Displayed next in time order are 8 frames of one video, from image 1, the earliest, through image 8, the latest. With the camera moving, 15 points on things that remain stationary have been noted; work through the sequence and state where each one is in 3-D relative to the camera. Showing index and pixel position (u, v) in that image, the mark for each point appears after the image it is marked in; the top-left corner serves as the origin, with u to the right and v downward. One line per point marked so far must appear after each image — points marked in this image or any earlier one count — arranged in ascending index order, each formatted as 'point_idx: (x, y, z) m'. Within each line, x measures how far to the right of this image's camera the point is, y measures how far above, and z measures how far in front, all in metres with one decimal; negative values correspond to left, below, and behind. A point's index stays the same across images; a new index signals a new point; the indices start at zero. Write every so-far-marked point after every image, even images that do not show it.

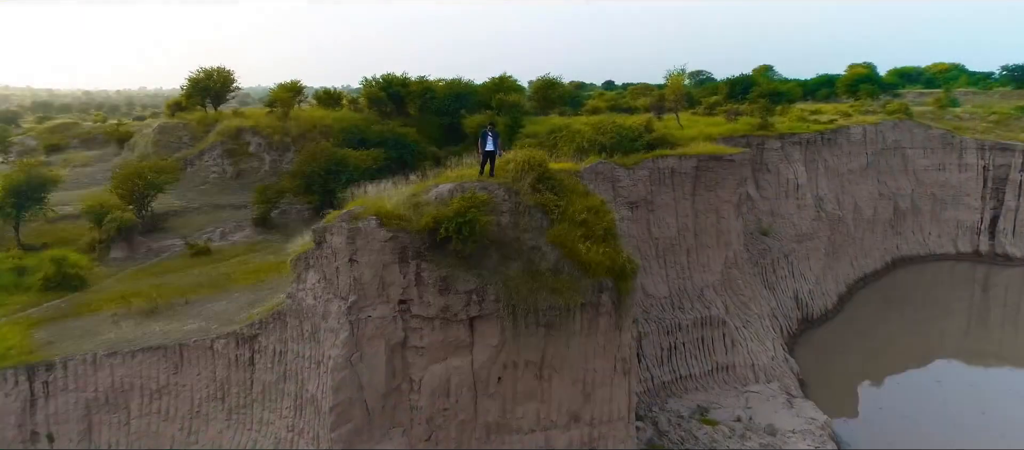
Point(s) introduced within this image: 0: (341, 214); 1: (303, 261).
0: (-2.7, +0.2, +8.2) m
1: (-3.5, -0.6, +8.8) m
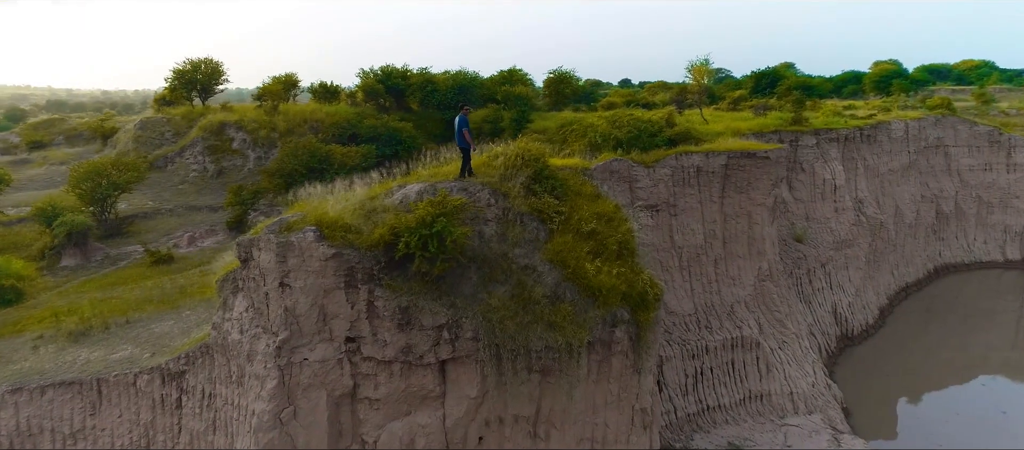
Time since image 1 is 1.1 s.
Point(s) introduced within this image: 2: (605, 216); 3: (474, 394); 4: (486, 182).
0: (-2.9, 0.0, +6.2) m
1: (-3.7, -0.8, +6.9) m
2: (+1.4, +0.1, +7.6) m
3: (-0.5, -2.1, +6.5) m
4: (-0.3, +0.6, +7.3) m
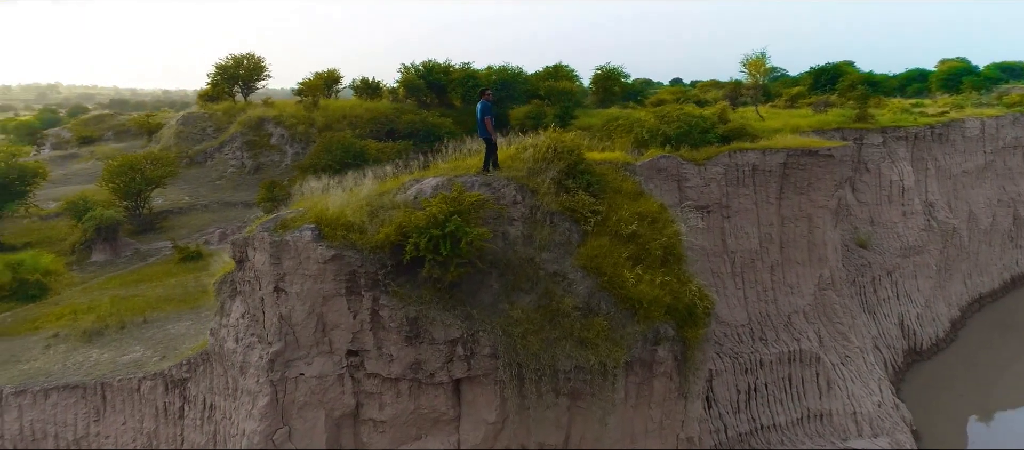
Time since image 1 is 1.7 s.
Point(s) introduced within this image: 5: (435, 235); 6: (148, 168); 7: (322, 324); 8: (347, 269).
0: (-2.6, 0.0, +5.5) m
1: (-3.4, -0.7, +6.2) m
2: (+1.8, +0.1, +6.7) m
3: (-0.2, -2.1, +5.7) m
4: (+0.1, +0.6, +6.5) m
5: (-0.8, -0.1, +5.3) m
6: (-11.3, +1.9, +16.8) m
7: (-2.0, -1.0, +5.4) m
8: (-1.7, -0.4, +5.3) m
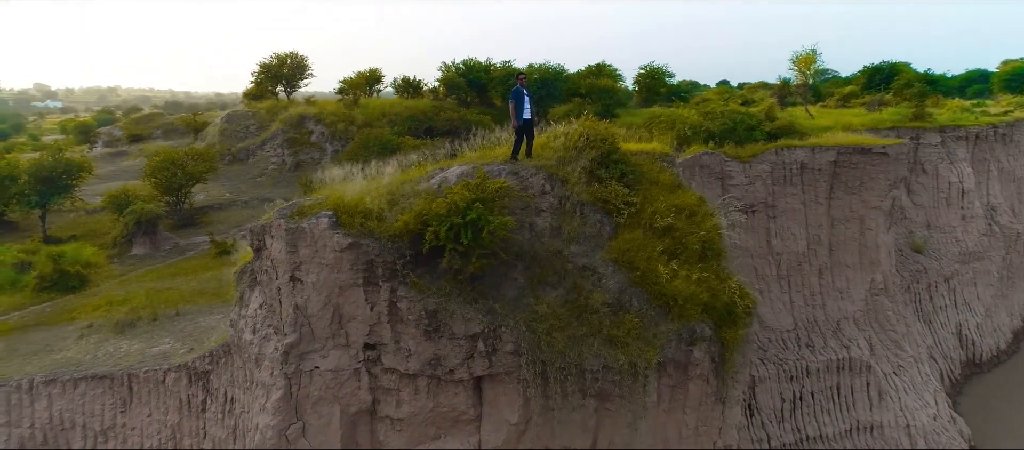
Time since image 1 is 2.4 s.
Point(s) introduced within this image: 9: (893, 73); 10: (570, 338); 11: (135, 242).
0: (-2.4, +0.2, +5.4) m
1: (-3.1, -0.6, +6.1) m
2: (+2.1, +0.2, +6.2) m
3: (0.0, -2.0, +5.4) m
4: (+0.4, +0.7, +6.2) m
5: (-0.5, 0.0, +5.0) m
6: (-10.4, +2.0, +17.1) m
7: (-1.7, -0.9, +5.2) m
8: (-1.4, -0.3, +5.1) m
9: (+13.5, +5.6, +19.0) m
10: (+0.6, -1.1, +5.2) m
11: (-10.5, -0.5, +14.7) m
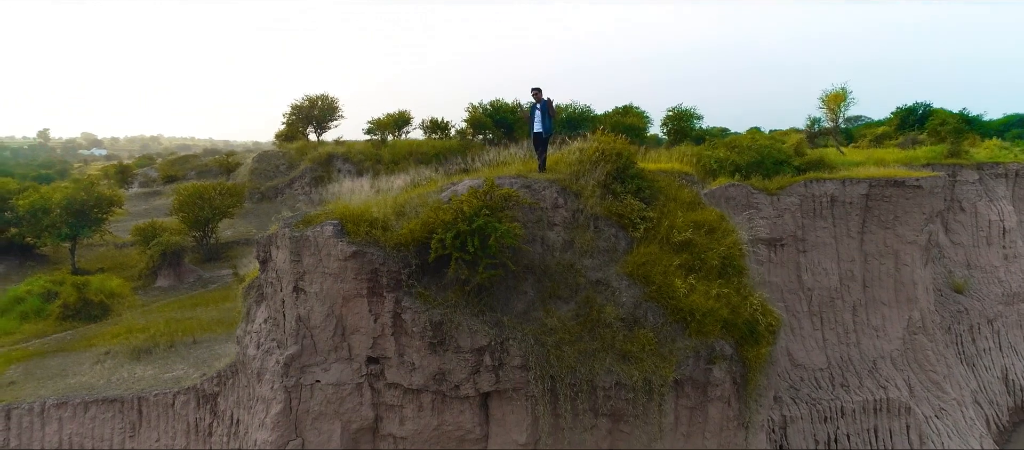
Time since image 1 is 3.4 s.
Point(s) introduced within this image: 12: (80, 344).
0: (-2.3, +0.1, +5.4) m
1: (-2.9, -0.8, +6.1) m
2: (+2.2, 0.0, +6.1) m
3: (+0.1, -2.1, +5.1) m
4: (+0.5, +0.5, +6.1) m
5: (-0.5, 0.0, +4.9) m
6: (-9.8, +0.9, +17.5) m
7: (-1.7, -1.0, +5.1) m
8: (-1.4, -0.4, +5.0) m
9: (+14.2, +4.3, +18.7) m
10: (+0.7, -1.2, +5.0) m
11: (-10.0, -1.4, +14.9) m
12: (-8.8, -2.4, +10.7) m
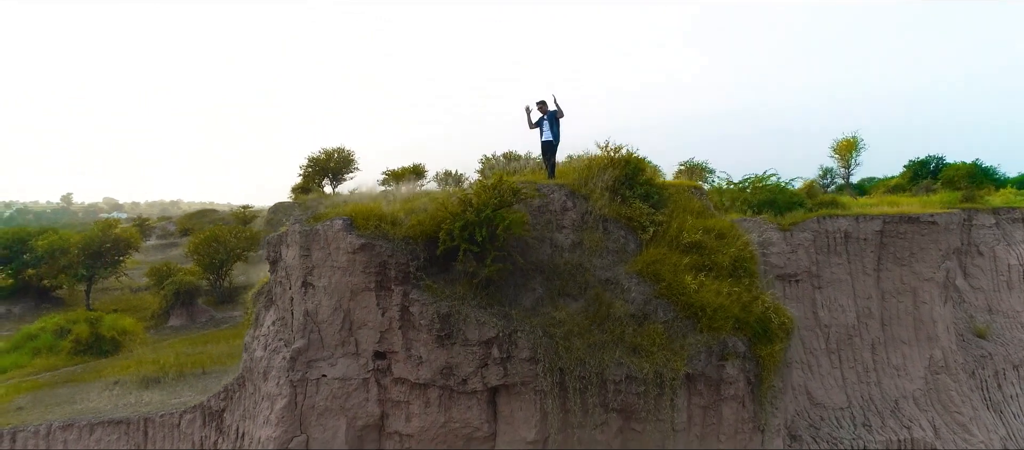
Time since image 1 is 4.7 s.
0: (-2.2, +0.1, +5.6) m
1: (-2.9, -0.8, +6.2) m
2: (+2.3, -0.1, +6.1) m
3: (+0.2, -2.0, +5.0) m
4: (+0.6, +0.5, +6.3) m
5: (-0.4, 0.0, +5.0) m
6: (-9.5, -0.6, +17.9) m
7: (-1.6, -0.9, +5.2) m
8: (-1.3, -0.3, +5.1) m
9: (+14.5, +2.8, +19.0) m
10: (+0.7, -1.1, +5.0) m
11: (-9.7, -2.6, +15.0) m
12: (-8.6, -3.1, +10.7) m
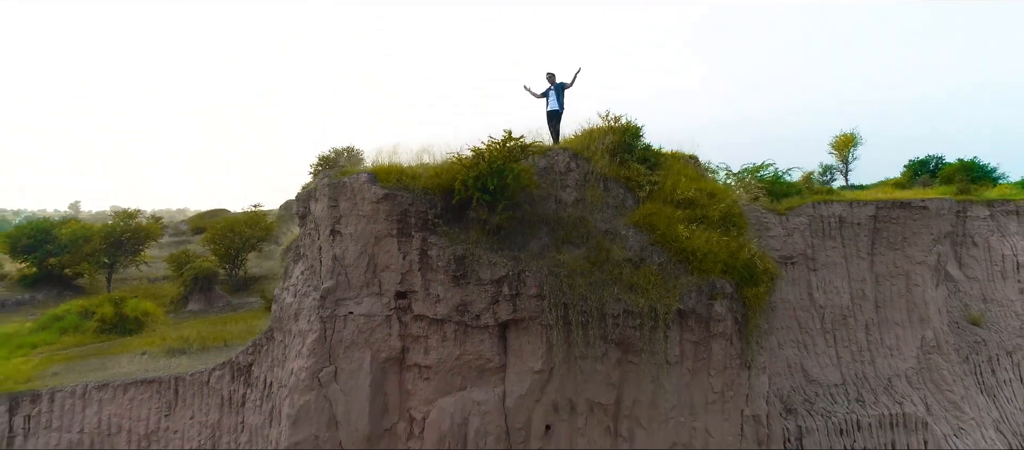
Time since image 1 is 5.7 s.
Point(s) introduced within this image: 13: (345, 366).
0: (-2.1, +0.6, +6.1) m
1: (-2.8, -0.4, +6.7) m
2: (+2.4, +0.4, +6.7) m
3: (+0.3, -1.5, +5.5) m
4: (+0.7, +1.0, +6.8) m
5: (-0.3, +0.5, +5.6) m
6: (-9.3, -0.3, +18.5) m
7: (-1.5, -0.4, +5.7) m
8: (-1.2, +0.2, +5.7) m
9: (+14.7, +3.1, +19.5) m
10: (+0.8, -0.6, +5.5) m
11: (-9.5, -2.2, +15.6) m
12: (-8.5, -2.7, +11.3) m
13: (-1.7, -1.5, +5.6) m
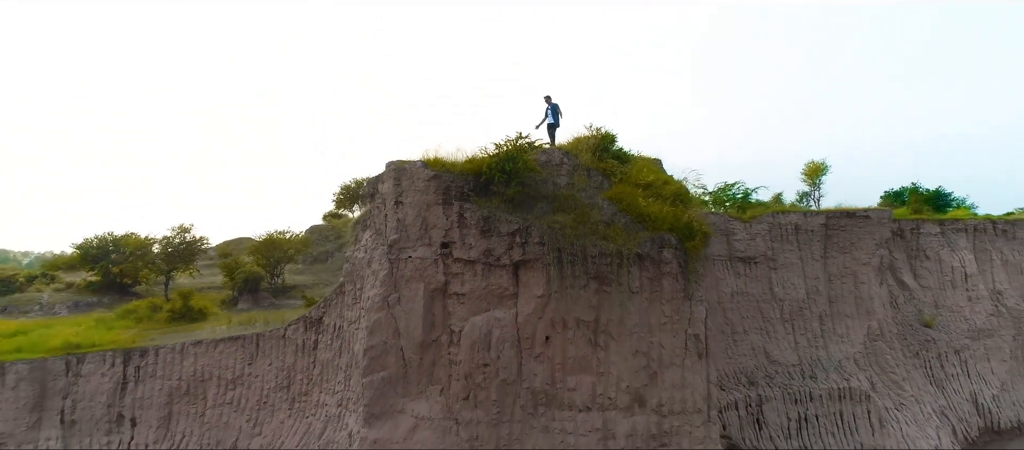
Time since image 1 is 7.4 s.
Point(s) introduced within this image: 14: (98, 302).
0: (-2.0, +1.0, +8.7) m
1: (-2.6, 0.0, +9.2) m
2: (+2.6, +0.8, +9.2) m
3: (+0.4, -1.0, +7.9) m
4: (+0.8, +1.3, +9.4) m
5: (-0.2, +1.0, +8.2) m
6: (-9.1, -0.9, +21.0) m
7: (-1.3, 0.0, +8.2) m
8: (-1.0, +0.6, +8.2) m
9: (+14.9, +2.5, +22.1) m
10: (+1.0, -0.2, +8.0) m
11: (-9.4, -2.6, +18.0) m
12: (-8.3, -2.7, +13.6) m
13: (-1.6, -1.0, +8.0) m
14: (-14.2, -2.7, +18.2) m
